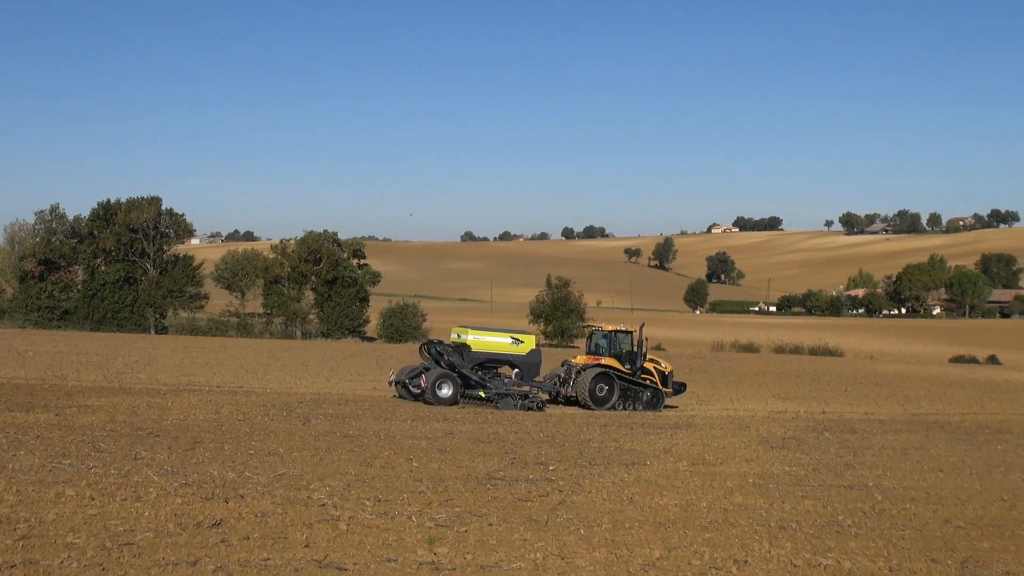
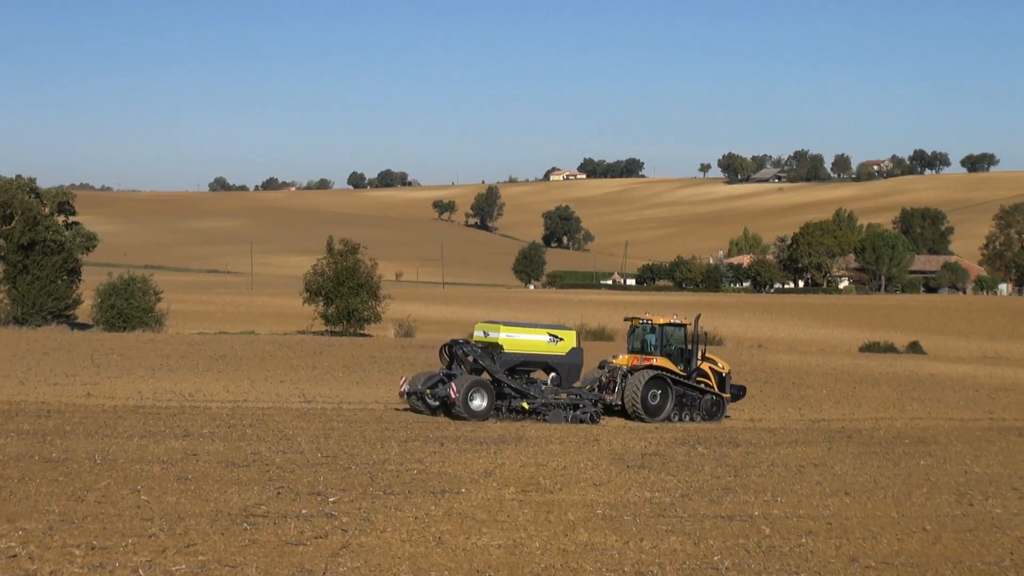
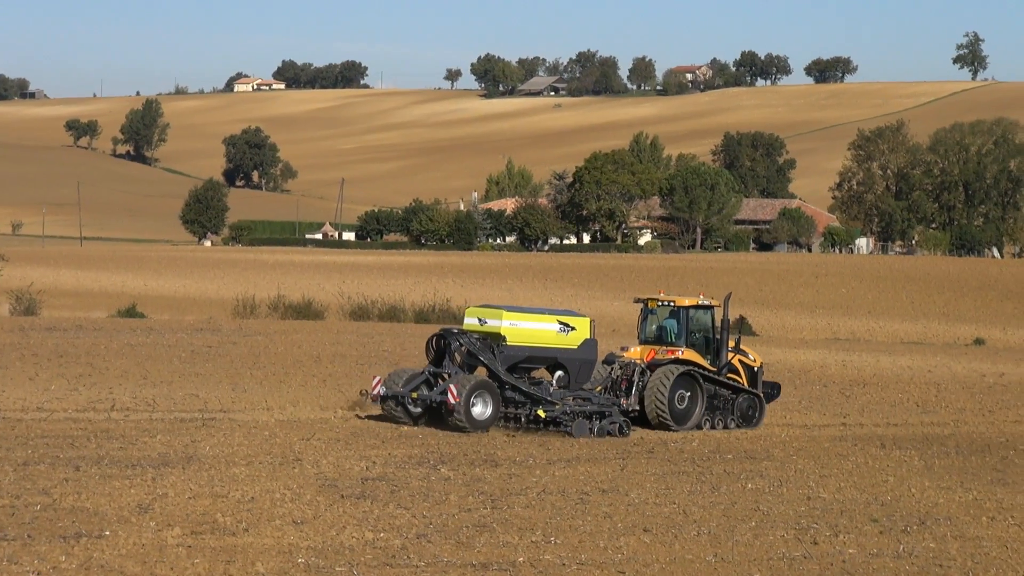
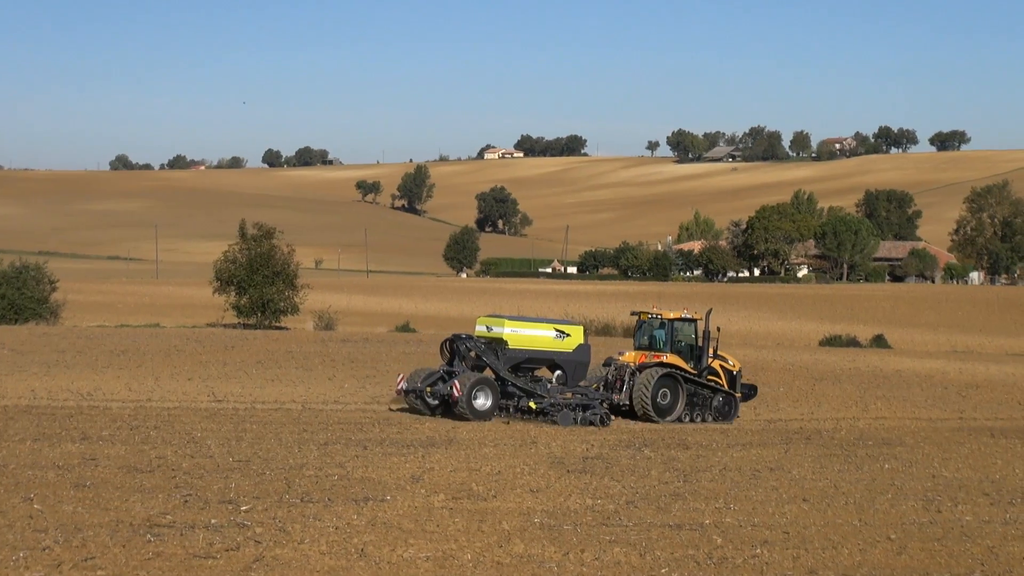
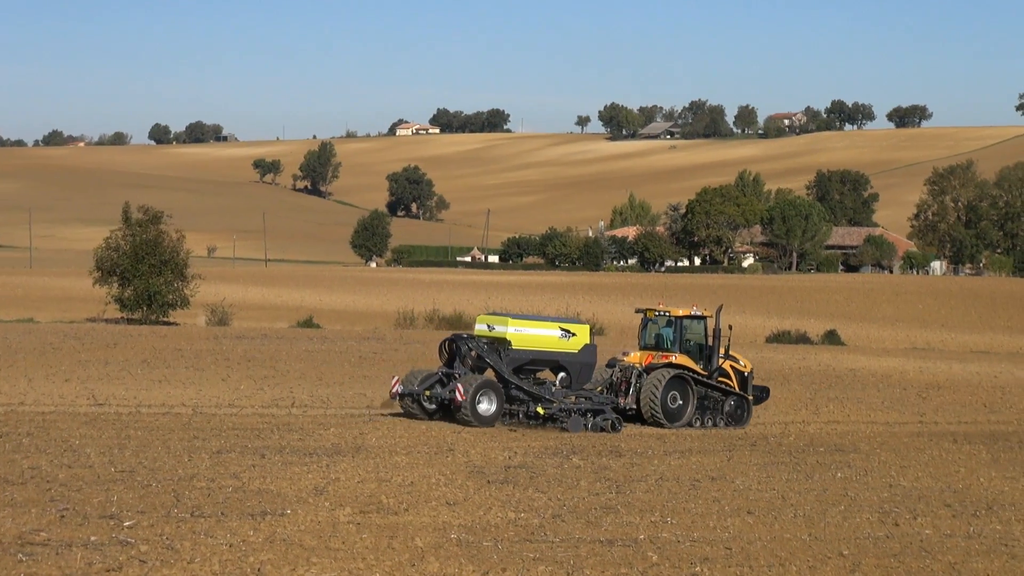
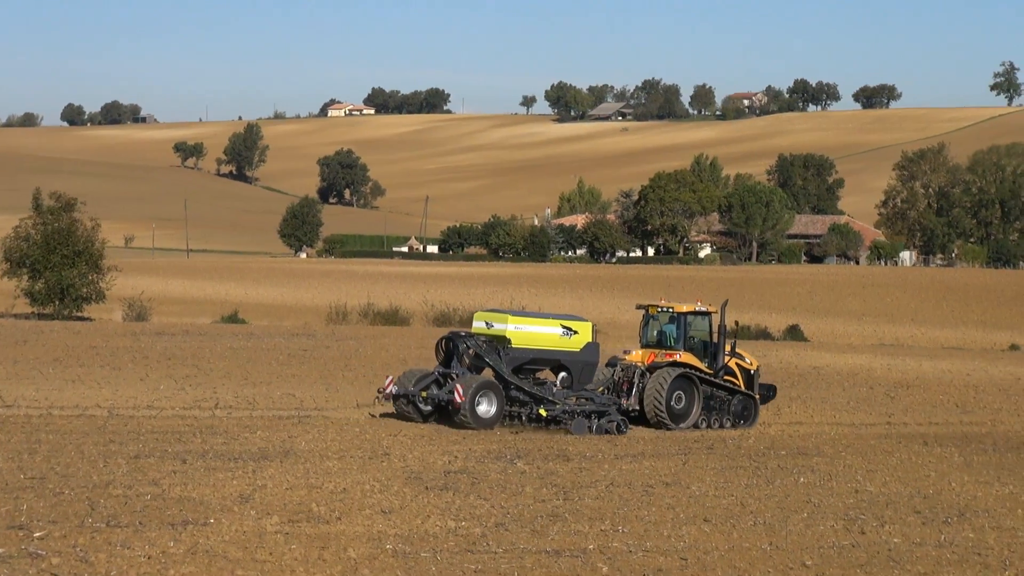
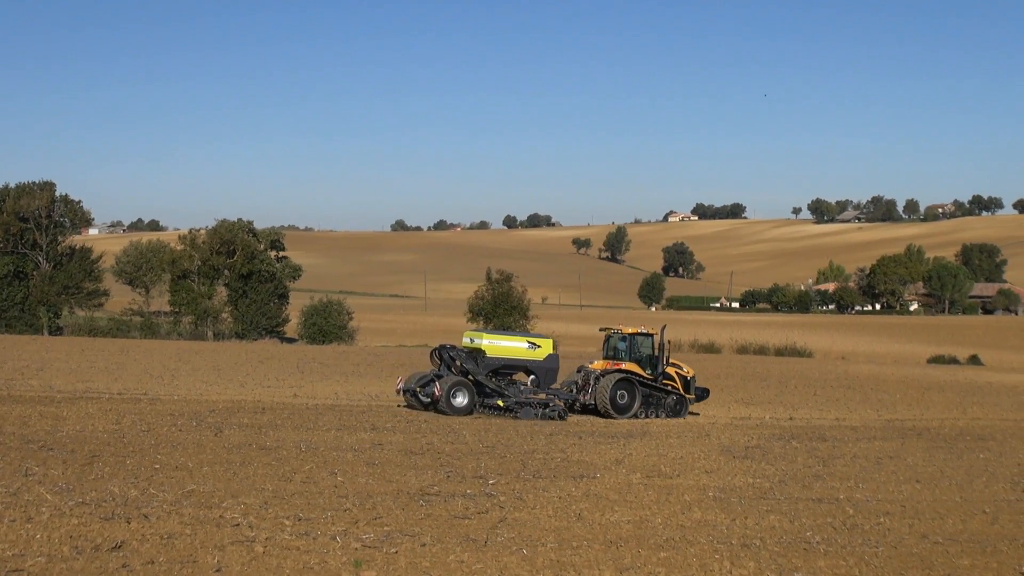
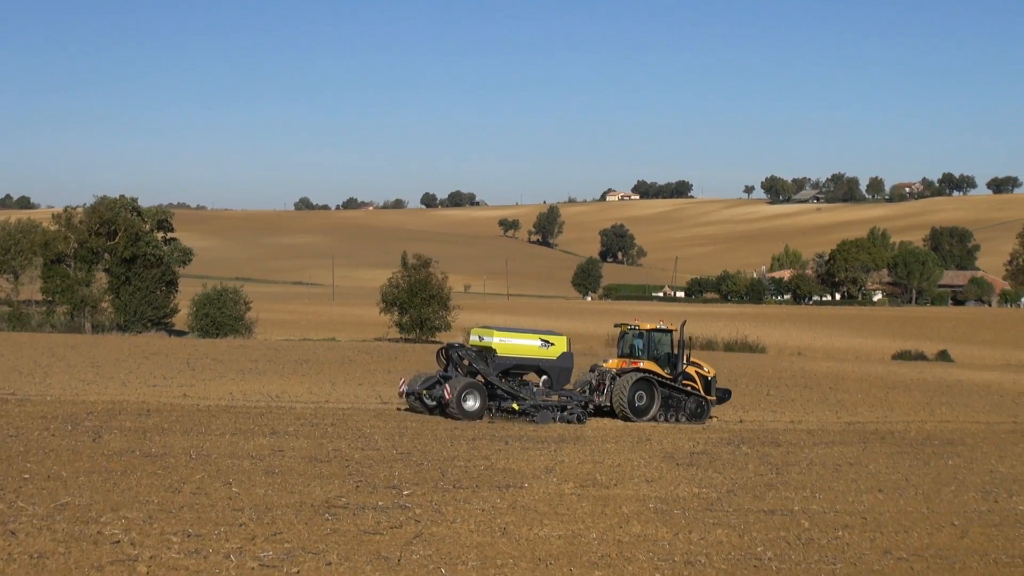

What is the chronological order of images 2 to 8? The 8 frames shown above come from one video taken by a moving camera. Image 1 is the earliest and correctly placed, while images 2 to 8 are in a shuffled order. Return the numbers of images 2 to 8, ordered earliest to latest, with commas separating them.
7, 8, 2, 4, 5, 6, 3
